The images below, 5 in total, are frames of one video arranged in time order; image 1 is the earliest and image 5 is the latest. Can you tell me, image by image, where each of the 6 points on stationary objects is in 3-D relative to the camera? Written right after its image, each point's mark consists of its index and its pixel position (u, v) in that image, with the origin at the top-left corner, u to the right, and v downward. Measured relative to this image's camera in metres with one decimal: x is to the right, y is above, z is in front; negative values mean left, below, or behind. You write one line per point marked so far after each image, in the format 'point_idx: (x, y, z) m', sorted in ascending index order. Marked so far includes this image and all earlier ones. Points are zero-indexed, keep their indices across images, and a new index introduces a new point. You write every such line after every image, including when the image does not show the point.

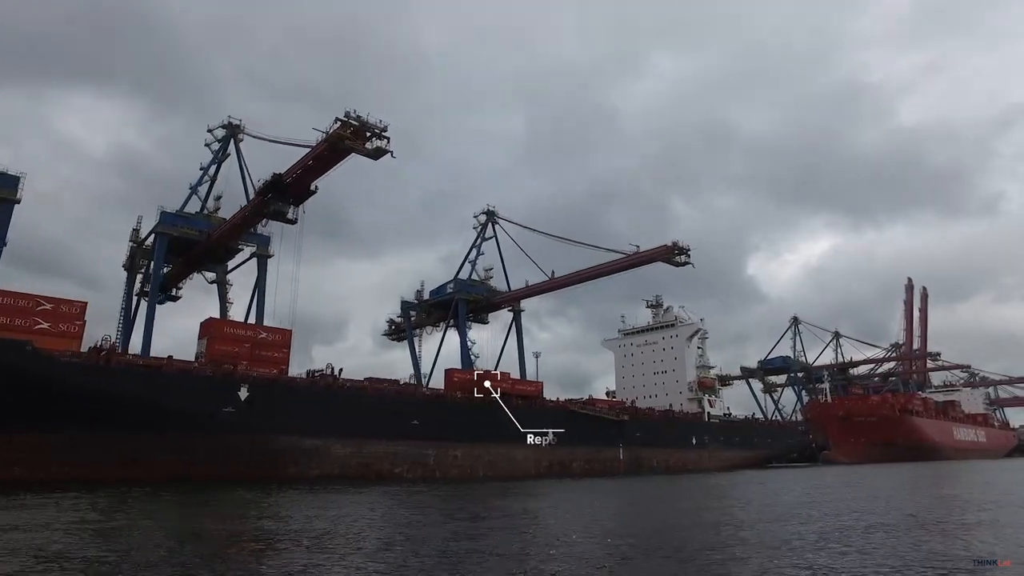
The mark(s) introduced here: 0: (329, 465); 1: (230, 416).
0: (-5.7, -5.5, +19.5) m
1: (-8.1, -3.7, +17.9) m
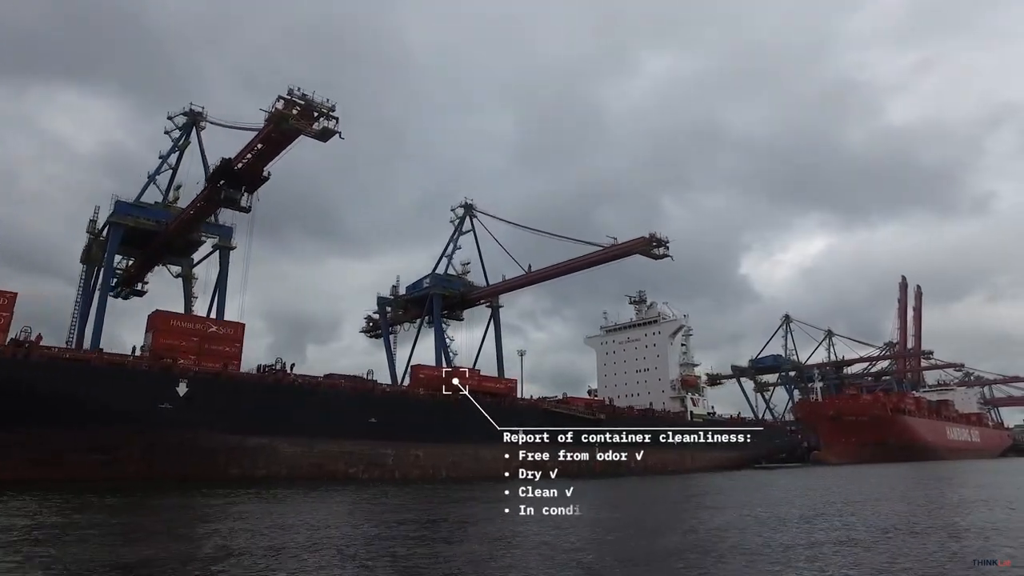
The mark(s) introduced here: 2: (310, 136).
0: (-6.9, -5.2, +18.4) m
1: (-9.3, -3.4, +16.8) m
2: (-5.6, +4.2, +17.7) m
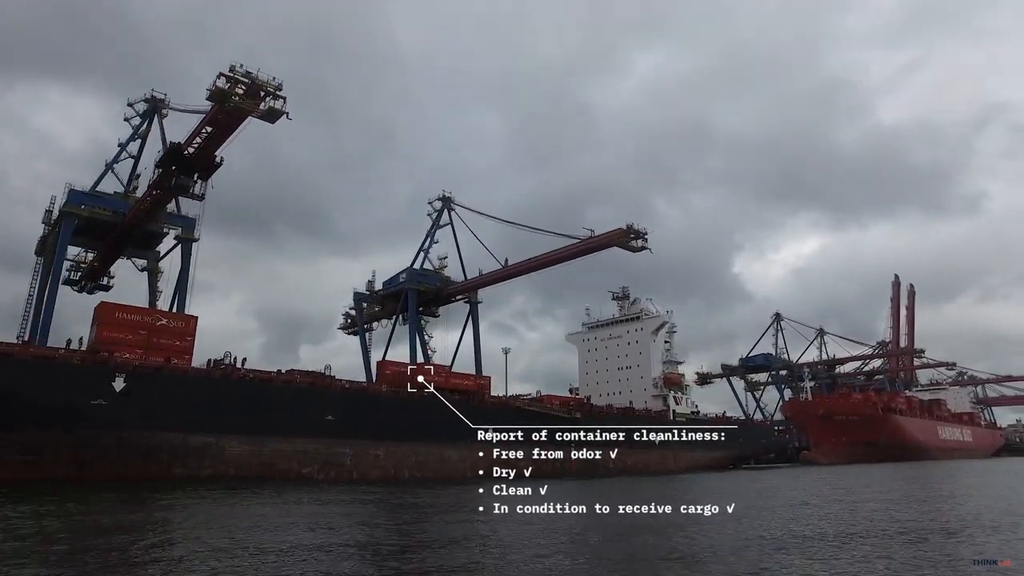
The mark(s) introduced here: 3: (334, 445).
0: (-8.0, -4.9, +17.4) m
1: (-10.4, -3.1, +15.8) m
2: (-6.7, +4.5, +16.7) m
3: (-5.6, -4.9, +19.5) m
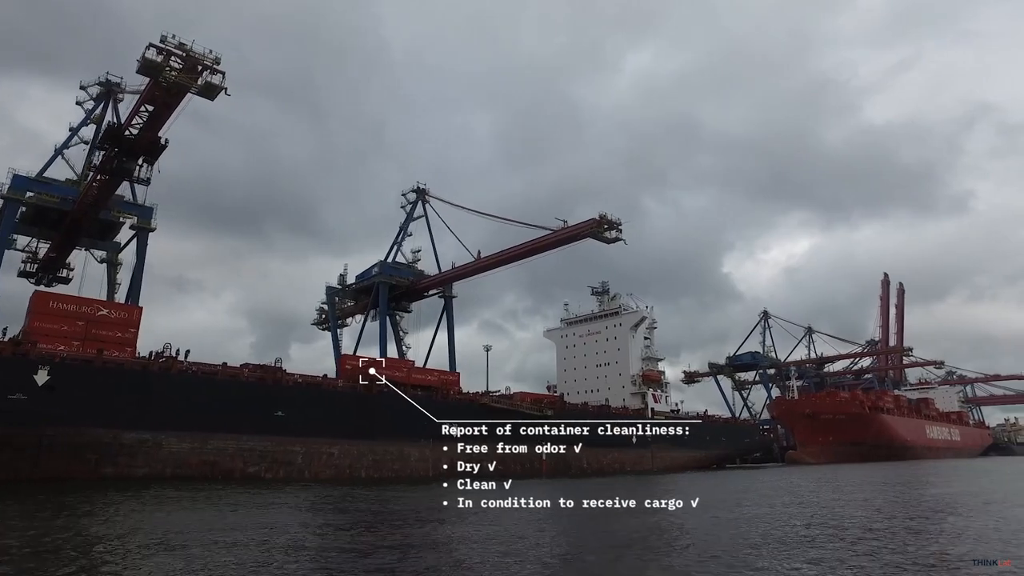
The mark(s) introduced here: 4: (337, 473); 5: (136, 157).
0: (-9.2, -4.6, +16.4) m
1: (-11.5, -2.7, +14.8) m
2: (-7.9, +4.8, +15.7) m
3: (-6.8, -4.6, +18.5) m
4: (-5.4, -5.8, +19.6) m
5: (-11.5, +4.0, +19.2) m
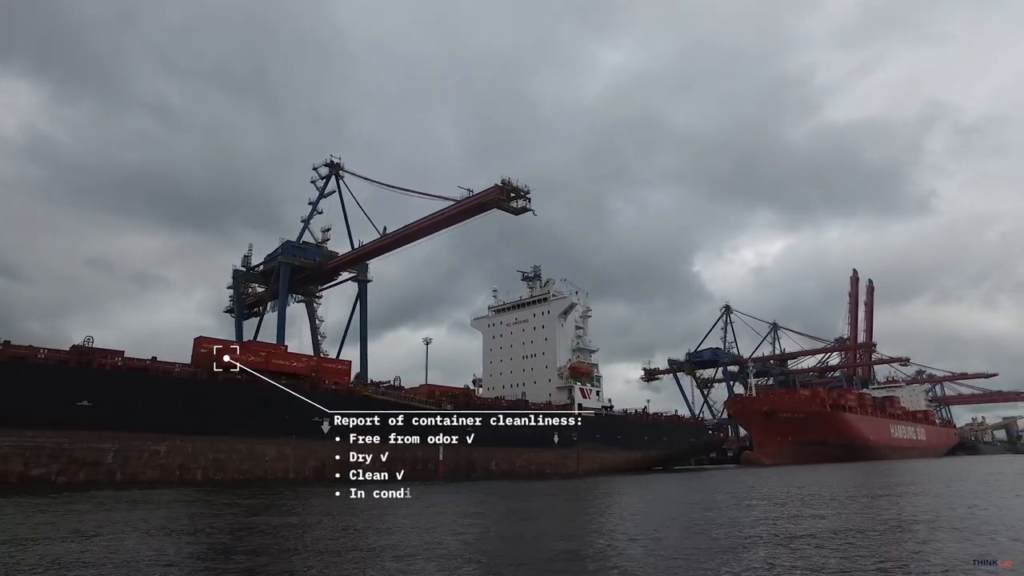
0: (-12.7, -3.7, +13.1) m
1: (-15.0, -1.8, +11.4) m
2: (-11.3, +5.7, +12.5) m
3: (-10.4, -3.7, +15.3) m
4: (-9.1, -4.9, +16.4) m
5: (-15.1, +4.9, +15.9) m
